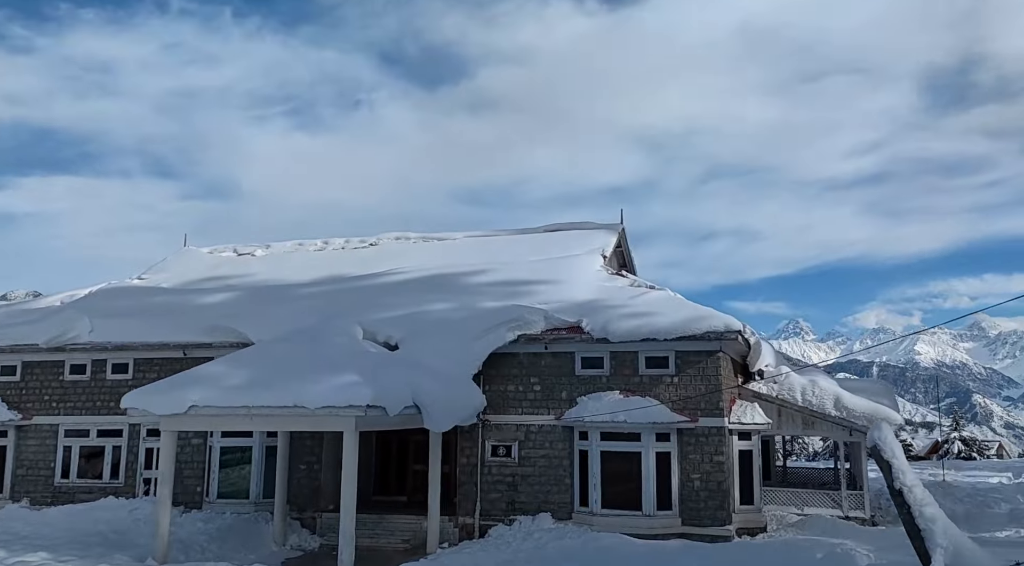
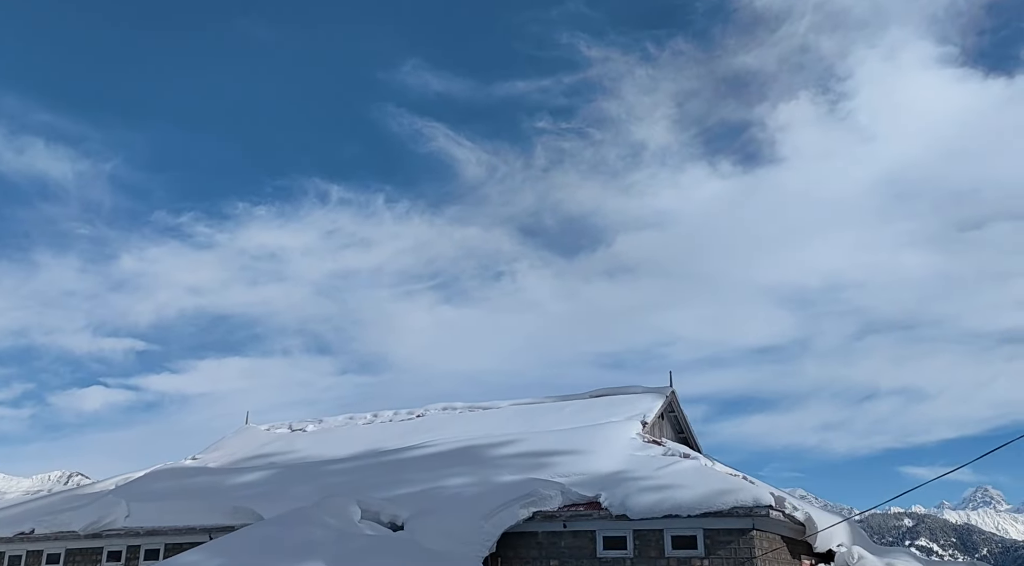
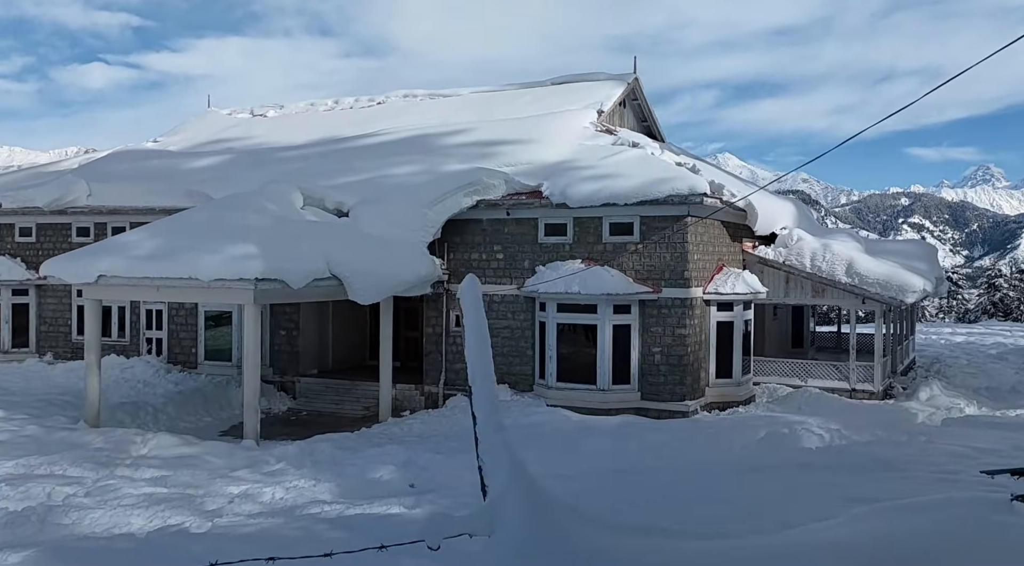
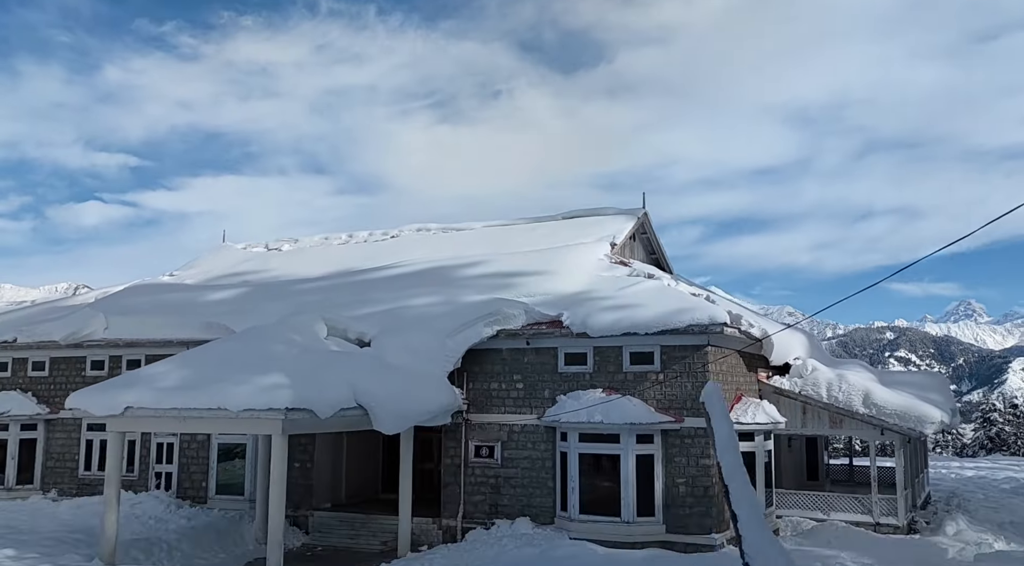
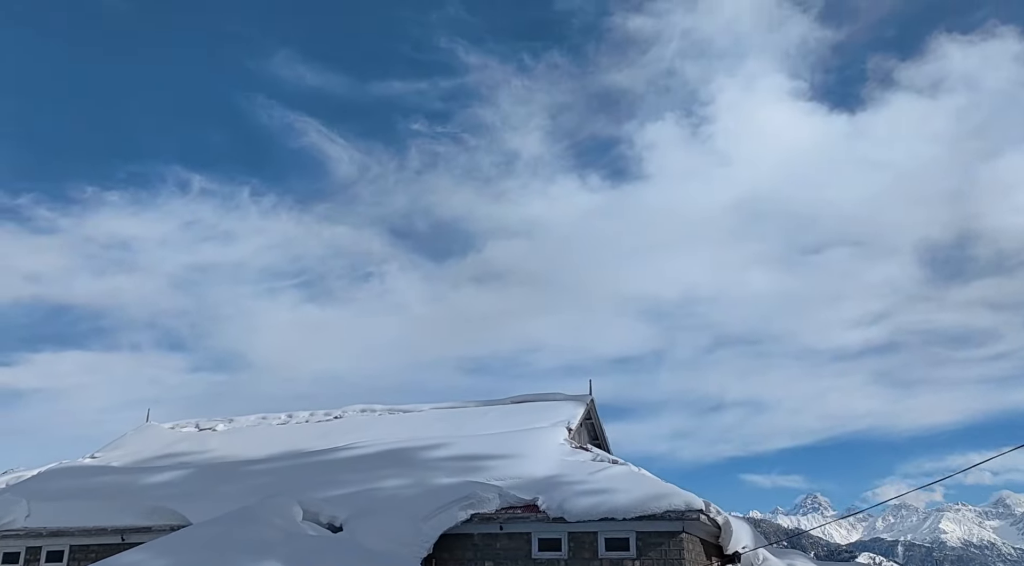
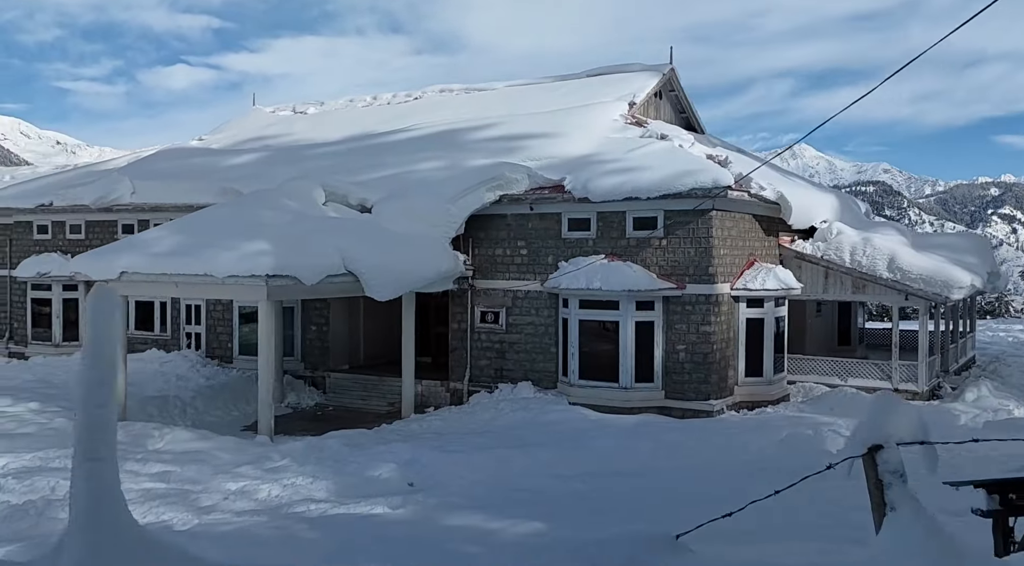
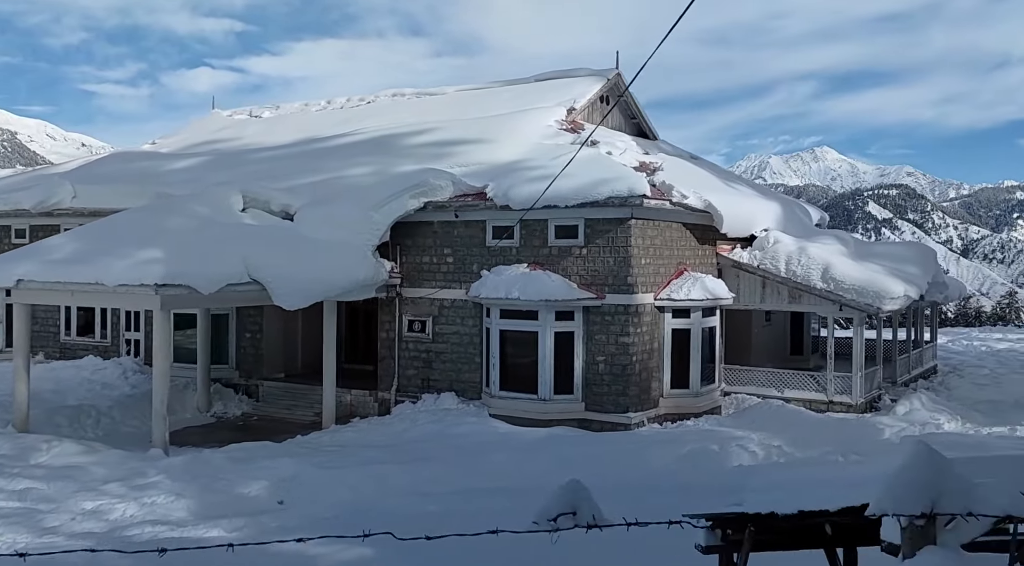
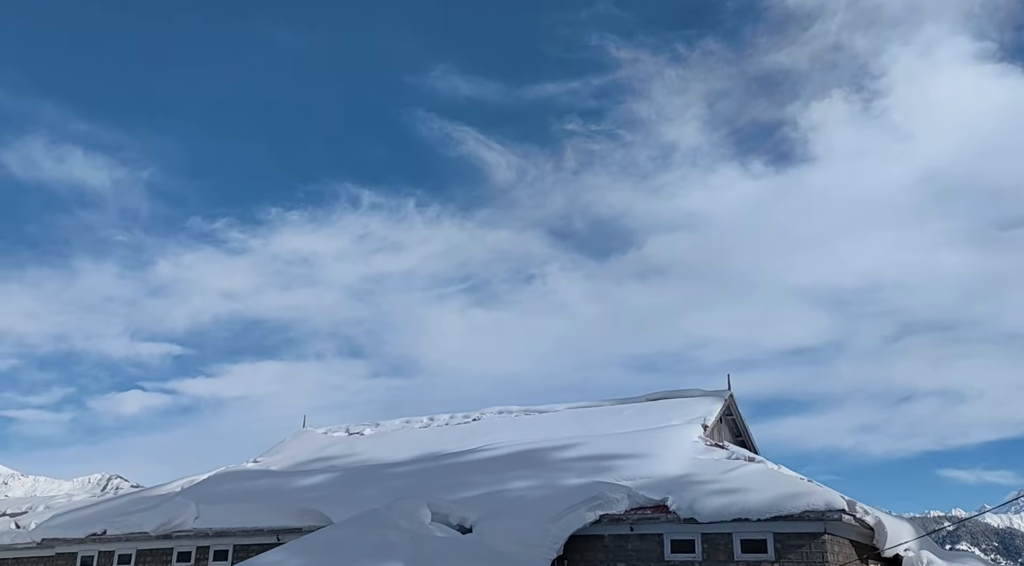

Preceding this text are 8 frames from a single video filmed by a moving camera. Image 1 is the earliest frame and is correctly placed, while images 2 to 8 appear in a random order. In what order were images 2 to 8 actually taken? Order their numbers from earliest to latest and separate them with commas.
5, 8, 2, 4, 3, 6, 7
